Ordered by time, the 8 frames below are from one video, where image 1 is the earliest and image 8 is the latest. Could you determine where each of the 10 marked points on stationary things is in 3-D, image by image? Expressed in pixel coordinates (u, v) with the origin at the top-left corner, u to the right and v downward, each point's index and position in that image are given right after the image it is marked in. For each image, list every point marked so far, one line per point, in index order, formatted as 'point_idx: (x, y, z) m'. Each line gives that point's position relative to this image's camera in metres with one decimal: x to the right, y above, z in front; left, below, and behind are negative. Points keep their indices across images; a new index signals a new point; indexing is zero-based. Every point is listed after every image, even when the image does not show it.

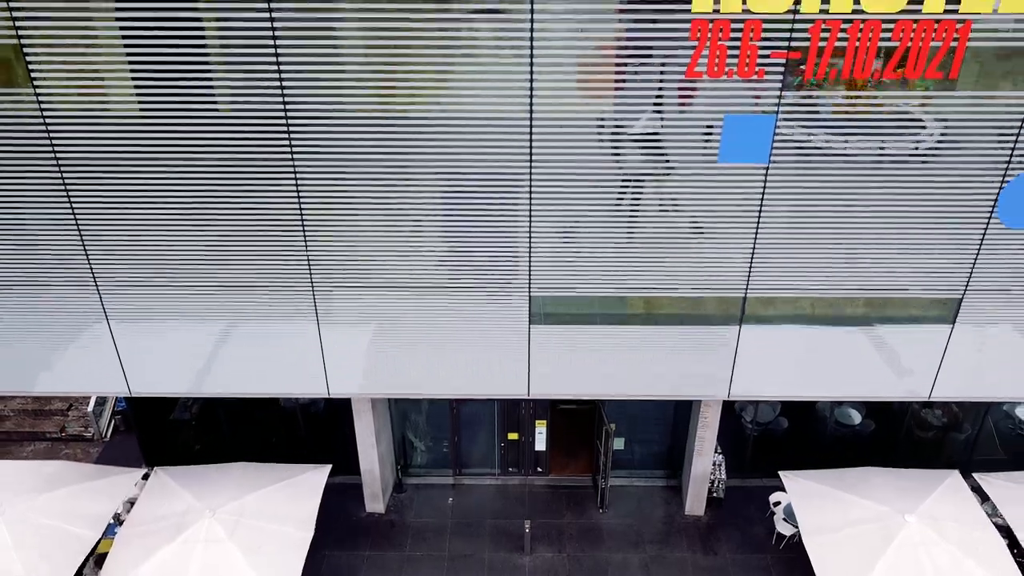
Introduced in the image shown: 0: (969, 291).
0: (+4.2, -0.1, +7.9) m
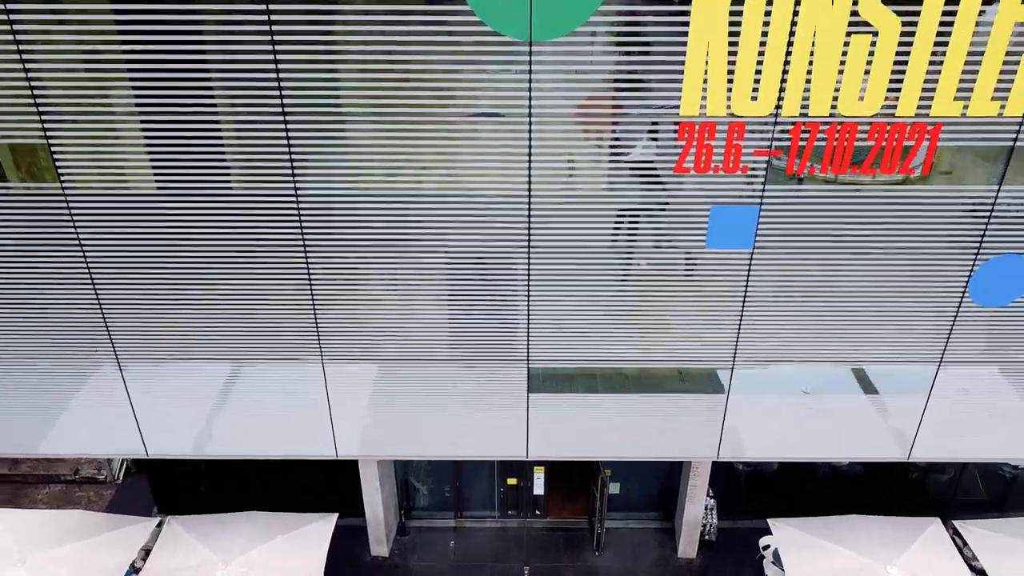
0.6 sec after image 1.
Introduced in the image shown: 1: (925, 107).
0: (+4.2, -0.8, +8.3) m
1: (+3.3, +1.4, +6.7) m
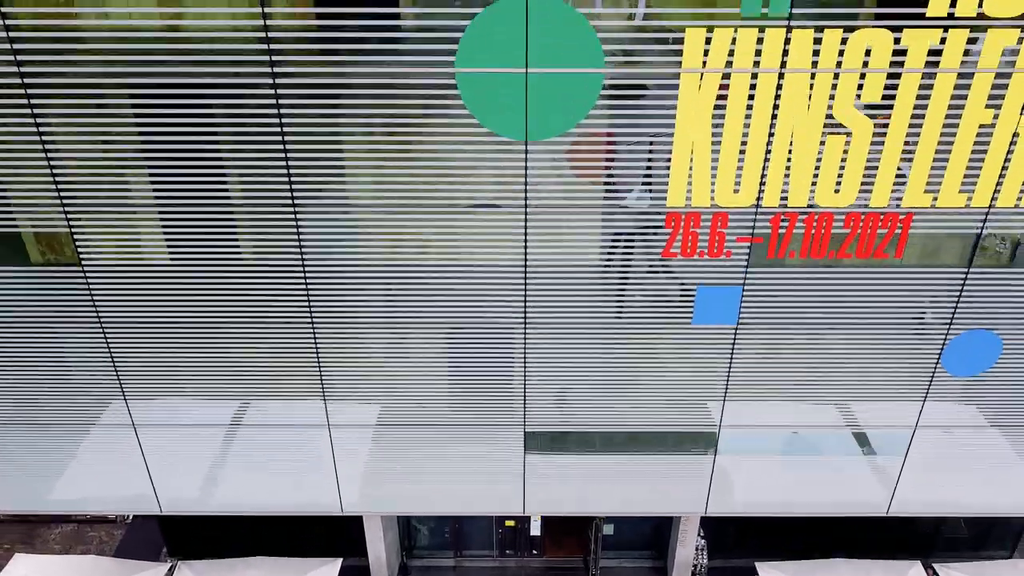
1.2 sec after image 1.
0: (+4.2, -1.4, +8.7) m
1: (+3.2, +0.8, +7.1) m
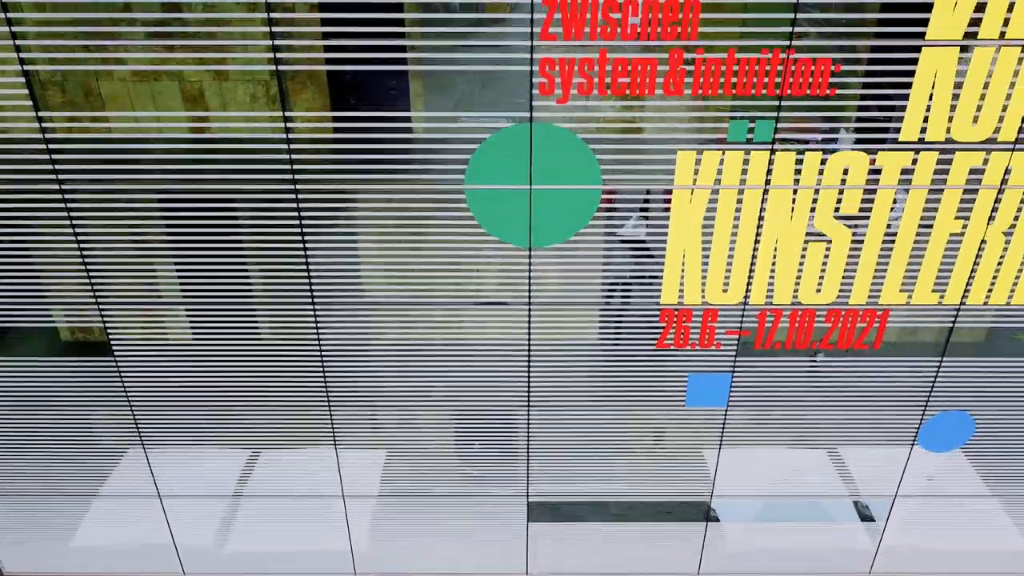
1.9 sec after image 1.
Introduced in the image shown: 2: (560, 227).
0: (+4.3, -2.3, +9.3) m
1: (+3.3, -0.1, +7.6) m
2: (+0.4, +0.5, +7.4) m
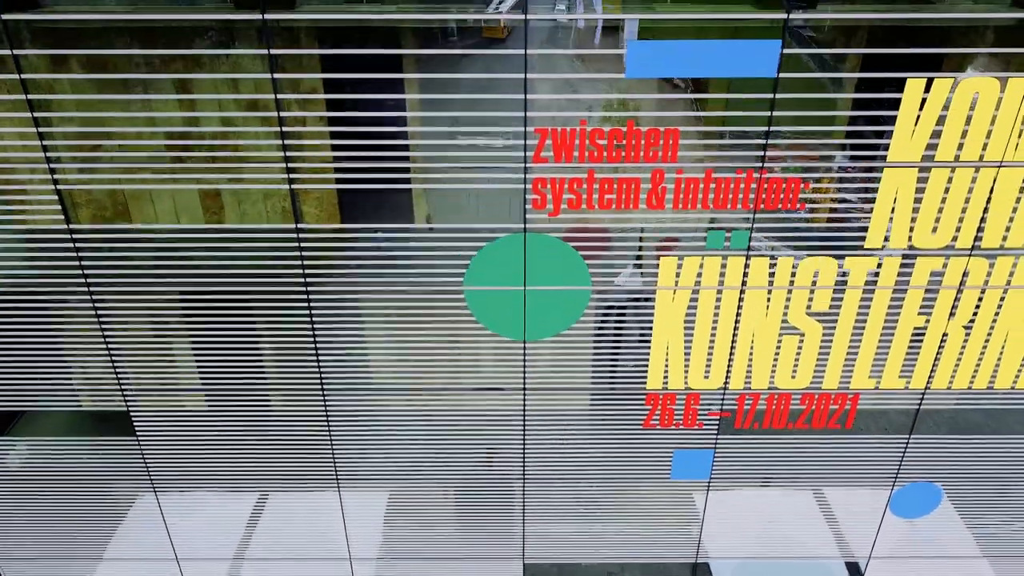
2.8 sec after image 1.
0: (+4.2, -3.1, +9.8) m
1: (+3.2, -0.9, +8.2) m
2: (+0.4, -0.3, +8.0) m
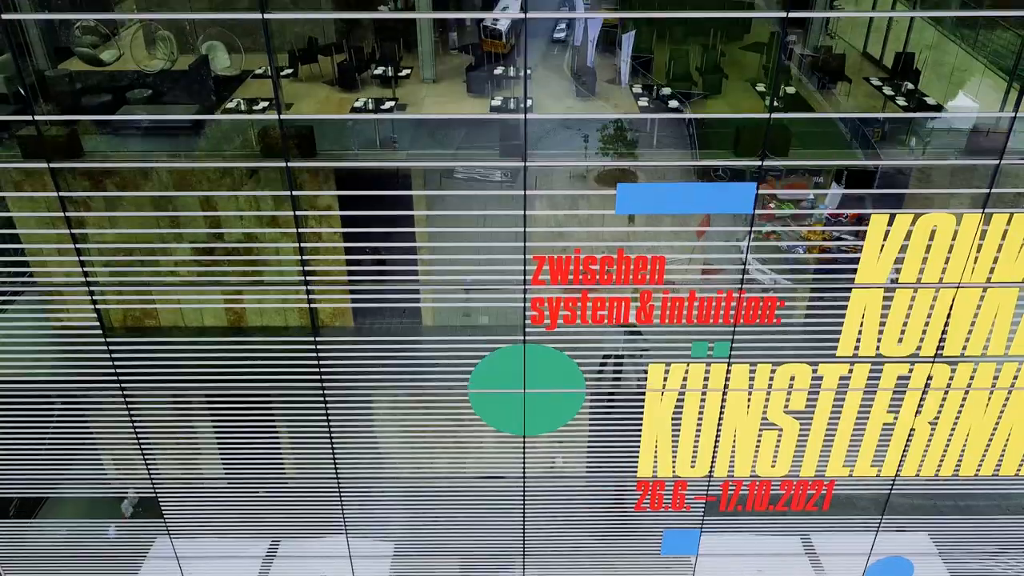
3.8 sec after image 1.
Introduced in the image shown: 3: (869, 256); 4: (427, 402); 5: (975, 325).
0: (+4.2, -4.1, +10.5) m
1: (+3.2, -1.9, +8.9) m
2: (+0.4, -1.3, +8.6) m
3: (+3.2, +0.3, +7.6) m
4: (-0.9, -1.2, +8.7) m
5: (+4.3, -0.3, +7.9) m
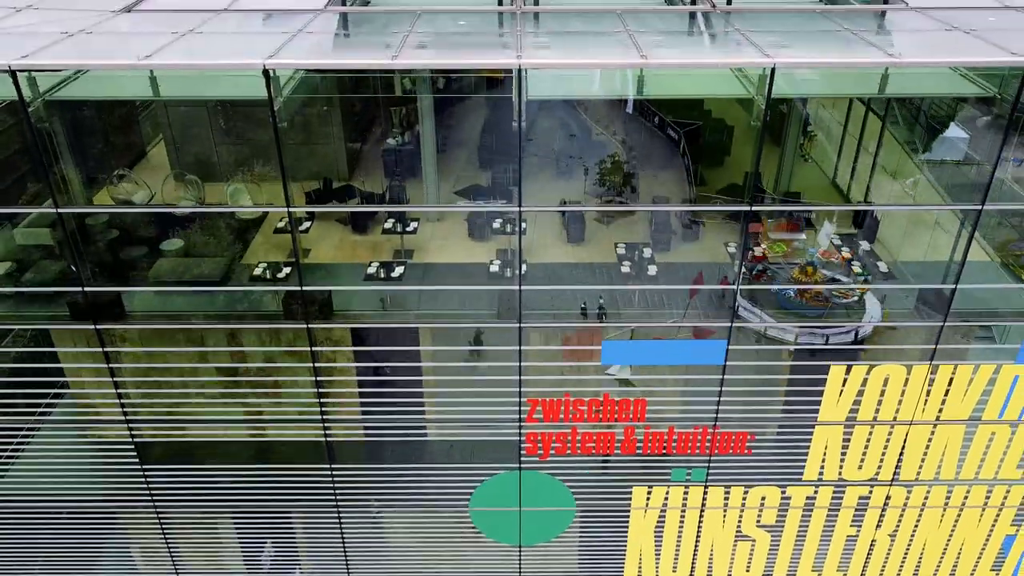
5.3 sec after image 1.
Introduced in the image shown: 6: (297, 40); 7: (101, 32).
0: (+4.2, -5.5, +11.3) m
1: (+3.2, -3.3, +9.7) m
2: (+0.4, -2.7, +9.5) m
3: (+3.2, -1.1, +8.4) m
4: (-0.9, -2.6, +9.5) m
5: (+4.3, -1.7, +8.8) m
6: (-2.1, +2.3, +8.2) m
7: (-4.1, +2.5, +8.4) m
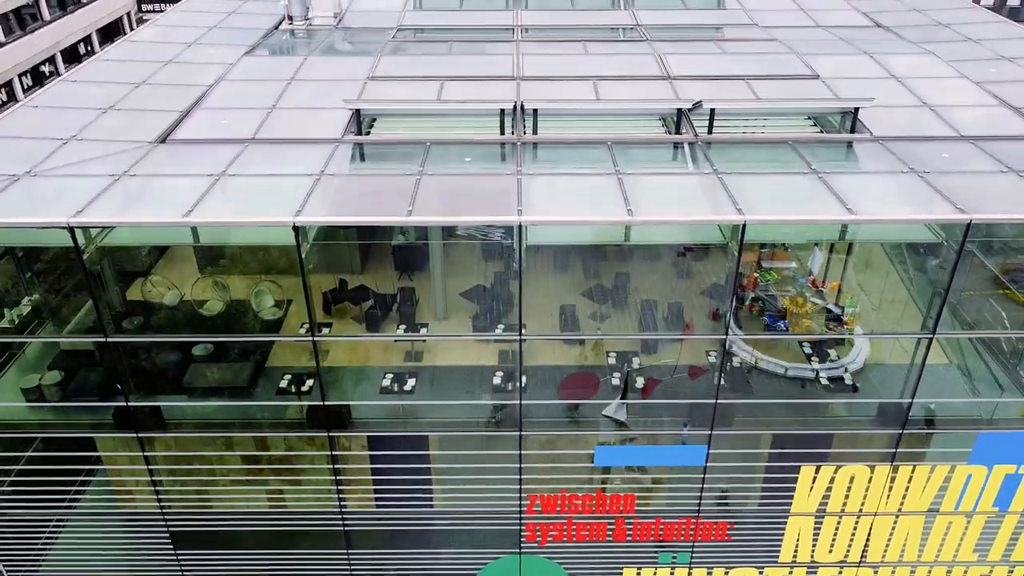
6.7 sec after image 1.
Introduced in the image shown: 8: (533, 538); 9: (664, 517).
0: (+4.2, -6.6, +12.2) m
1: (+3.2, -4.4, +10.6) m
2: (+0.4, -3.8, +10.3) m
3: (+3.2, -2.2, +9.3) m
4: (-0.9, -3.7, +10.4) m
5: (+4.3, -2.9, +9.6) m
6: (-2.0, +1.2, +9.0) m
7: (-4.0, +1.3, +9.2) m
8: (+0.2, -2.8, +9.7) m
9: (+1.7, -2.5, +9.4) m
